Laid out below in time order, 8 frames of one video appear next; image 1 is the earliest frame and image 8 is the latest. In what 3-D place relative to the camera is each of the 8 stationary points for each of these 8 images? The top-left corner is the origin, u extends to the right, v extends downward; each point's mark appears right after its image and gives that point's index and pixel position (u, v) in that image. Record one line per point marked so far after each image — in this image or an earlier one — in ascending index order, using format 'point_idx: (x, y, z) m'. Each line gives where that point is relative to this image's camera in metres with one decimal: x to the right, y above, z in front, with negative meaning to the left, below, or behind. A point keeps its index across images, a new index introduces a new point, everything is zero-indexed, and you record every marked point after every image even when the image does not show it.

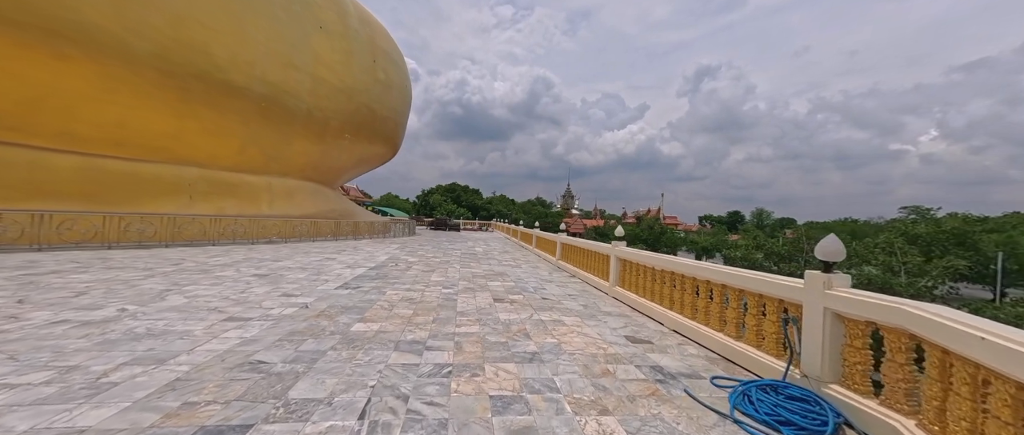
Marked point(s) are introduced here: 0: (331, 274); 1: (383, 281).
0: (-3.7, -1.2, +7.0) m
1: (-2.5, -1.2, +6.6) m
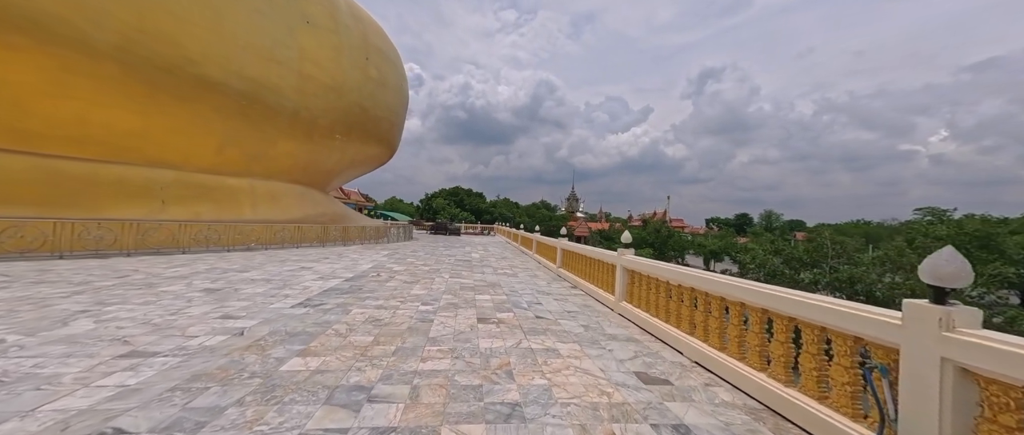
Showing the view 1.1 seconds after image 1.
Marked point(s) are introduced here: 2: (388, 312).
0: (-3.9, -1.3, +6.1) m
1: (-2.7, -1.3, +5.7) m
2: (-1.8, -1.4, +4.9) m
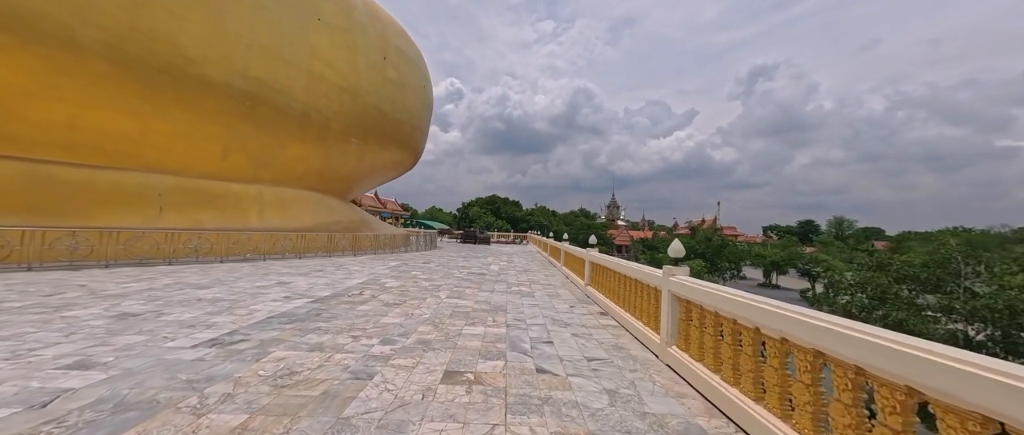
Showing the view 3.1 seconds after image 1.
0: (-3.9, -1.3, +4.8) m
1: (-2.7, -1.4, +4.3) m
2: (-1.9, -1.4, +3.4) m
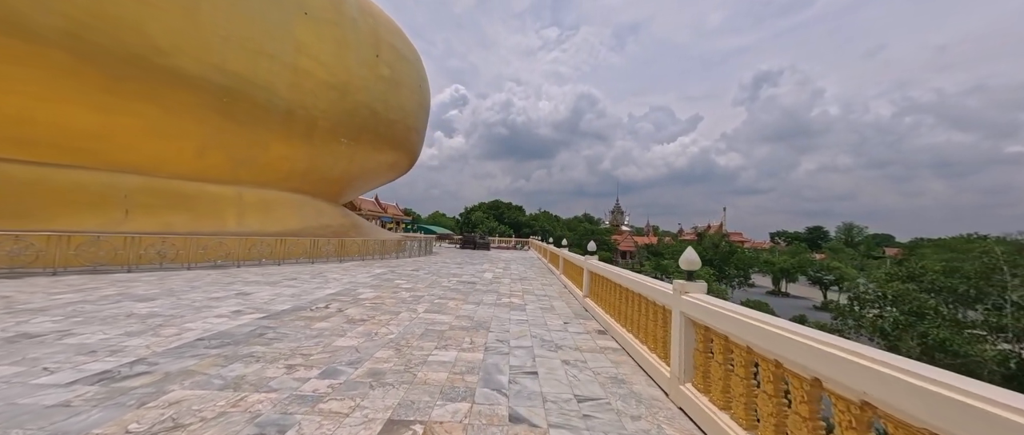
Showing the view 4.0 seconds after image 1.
0: (-4.1, -1.4, +4.1) m
1: (-3.0, -1.4, +3.5) m
2: (-2.2, -1.4, +2.6) m
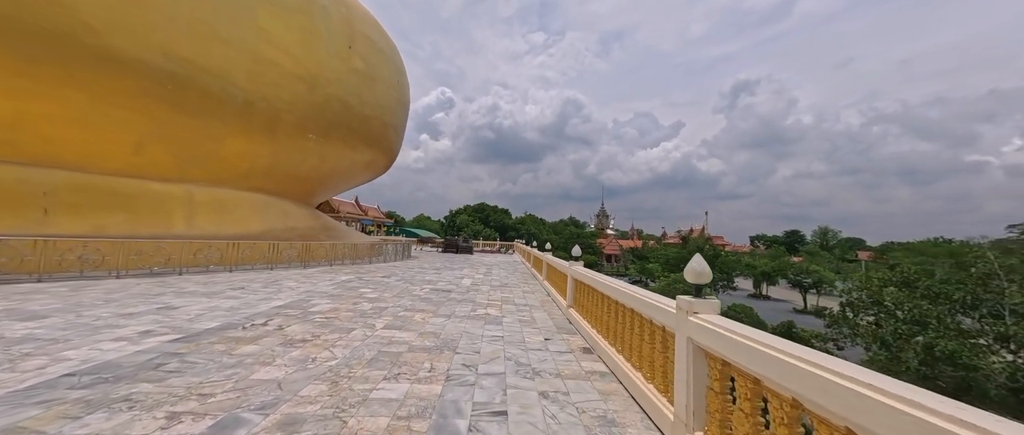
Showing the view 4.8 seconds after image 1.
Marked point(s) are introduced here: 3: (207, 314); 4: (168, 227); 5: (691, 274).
0: (-4.5, -1.3, +3.2) m
1: (-3.3, -1.4, +2.6) m
2: (-2.5, -1.4, +1.8) m
3: (-4.6, -1.5, +5.1) m
4: (-9.7, -0.3, +9.7) m
5: (+1.4, -0.4, +2.6) m
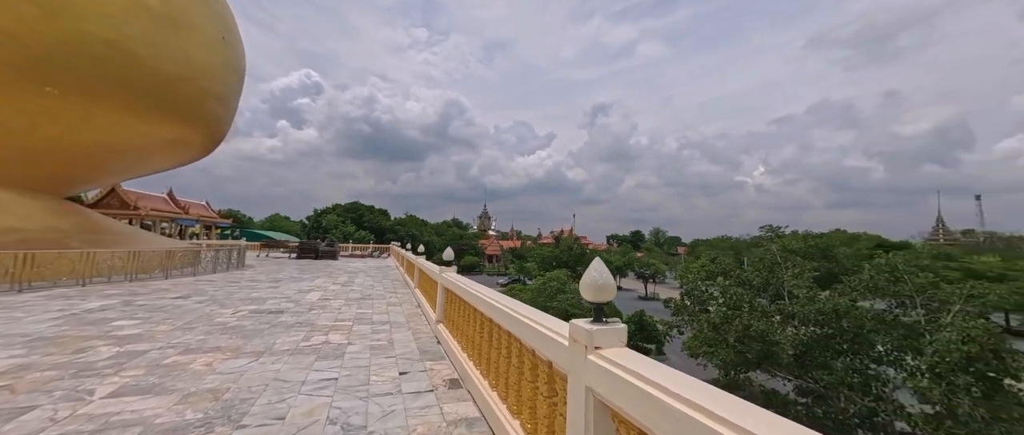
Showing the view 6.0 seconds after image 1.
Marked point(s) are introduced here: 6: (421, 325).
0: (-5.3, -1.2, +0.4) m
1: (-4.0, -1.3, +0.2) m
2: (-2.9, -1.3, -0.3) m
3: (-6.0, -1.4, +2.2) m
4: (-12.4, -0.1, +4.8) m
5: (+0.4, -0.4, +1.8) m
6: (-1.7, -1.9, +6.3) m
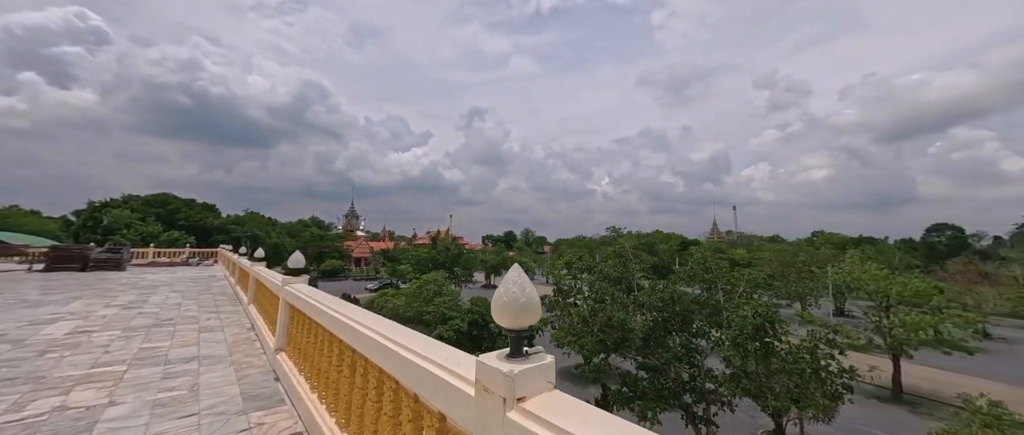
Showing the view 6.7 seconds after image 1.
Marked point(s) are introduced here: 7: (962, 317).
0: (-4.9, -1.1, -2.1) m
1: (-3.6, -1.2, -1.8) m
2: (-2.4, -1.2, -1.9) m
3: (-6.2, -1.2, -0.7) m
4: (-13.1, +0.1, -0.5) m
5: (0.0, -0.3, +1.3) m
6: (-3.6, -1.9, +4.7) m
7: (+21.9, -4.9, +16.6) m
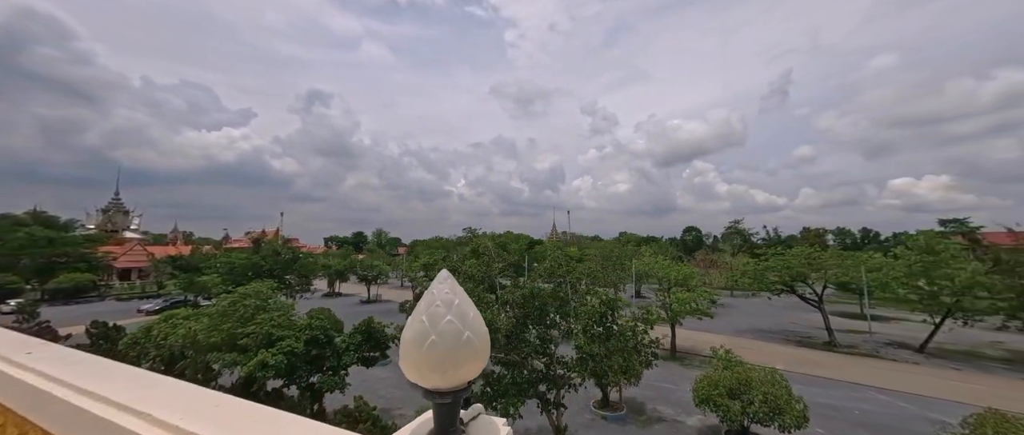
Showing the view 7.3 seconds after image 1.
0: (-3.2, -1.0, -4.4) m
1: (-2.2, -1.0, -3.6) m
2: (-1.1, -1.1, -3.2) m
3: (-5.0, -1.0, -3.6) m
4: (-11.3, +0.4, -6.3) m
5: (-0.1, -0.3, +0.7) m
6: (-4.8, -1.7, +2.3) m
7: (+13.6, -5.2, +23.6) m
